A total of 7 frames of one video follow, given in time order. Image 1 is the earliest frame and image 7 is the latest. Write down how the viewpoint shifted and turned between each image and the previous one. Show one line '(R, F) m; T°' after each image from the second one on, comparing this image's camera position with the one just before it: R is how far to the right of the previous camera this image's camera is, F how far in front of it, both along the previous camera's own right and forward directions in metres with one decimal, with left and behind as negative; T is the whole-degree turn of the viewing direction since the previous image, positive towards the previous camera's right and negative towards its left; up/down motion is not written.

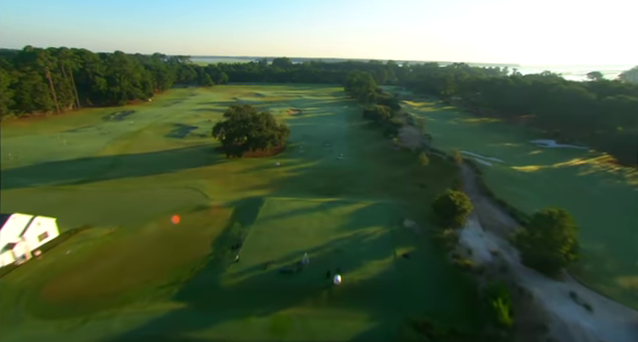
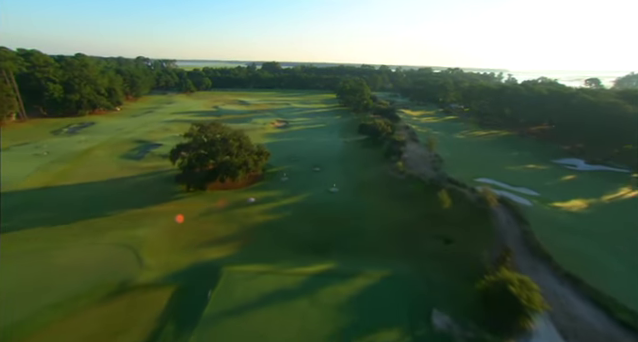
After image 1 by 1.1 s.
(+0.5, +7.6) m; +2°
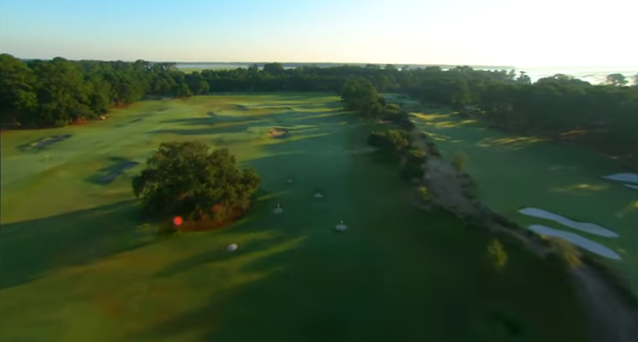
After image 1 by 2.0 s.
(+0.2, +6.4) m; -1°
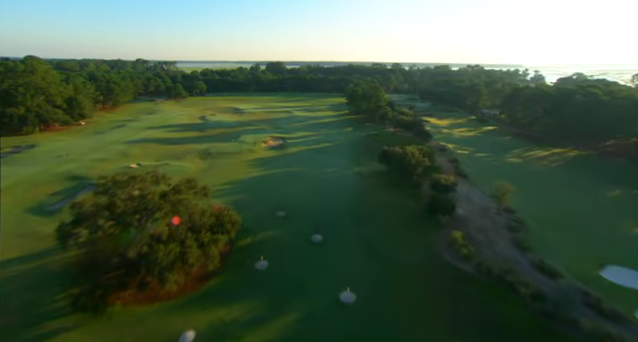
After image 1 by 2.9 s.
(+0.3, +6.6) m; -1°
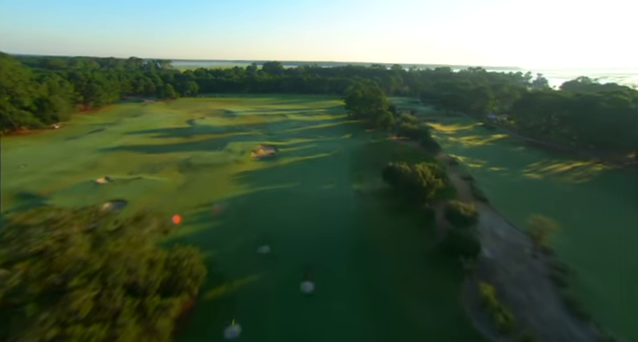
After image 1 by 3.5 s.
(+0.3, +4.4) m; 0°
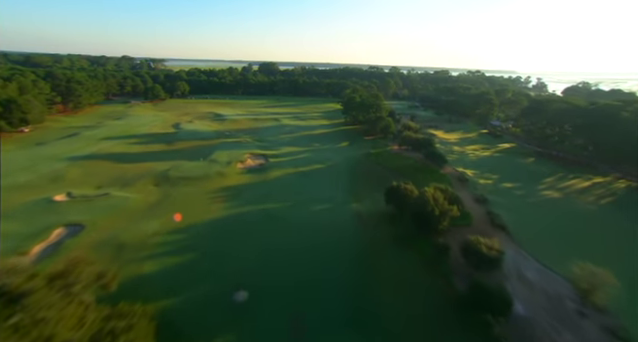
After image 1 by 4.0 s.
(+0.3, +3.8) m; +1°
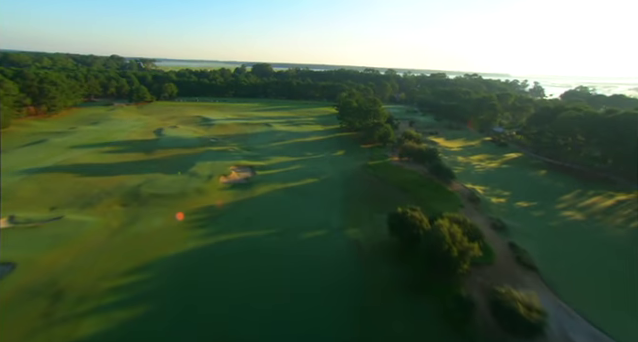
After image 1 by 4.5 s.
(+0.2, +3.9) m; +1°
